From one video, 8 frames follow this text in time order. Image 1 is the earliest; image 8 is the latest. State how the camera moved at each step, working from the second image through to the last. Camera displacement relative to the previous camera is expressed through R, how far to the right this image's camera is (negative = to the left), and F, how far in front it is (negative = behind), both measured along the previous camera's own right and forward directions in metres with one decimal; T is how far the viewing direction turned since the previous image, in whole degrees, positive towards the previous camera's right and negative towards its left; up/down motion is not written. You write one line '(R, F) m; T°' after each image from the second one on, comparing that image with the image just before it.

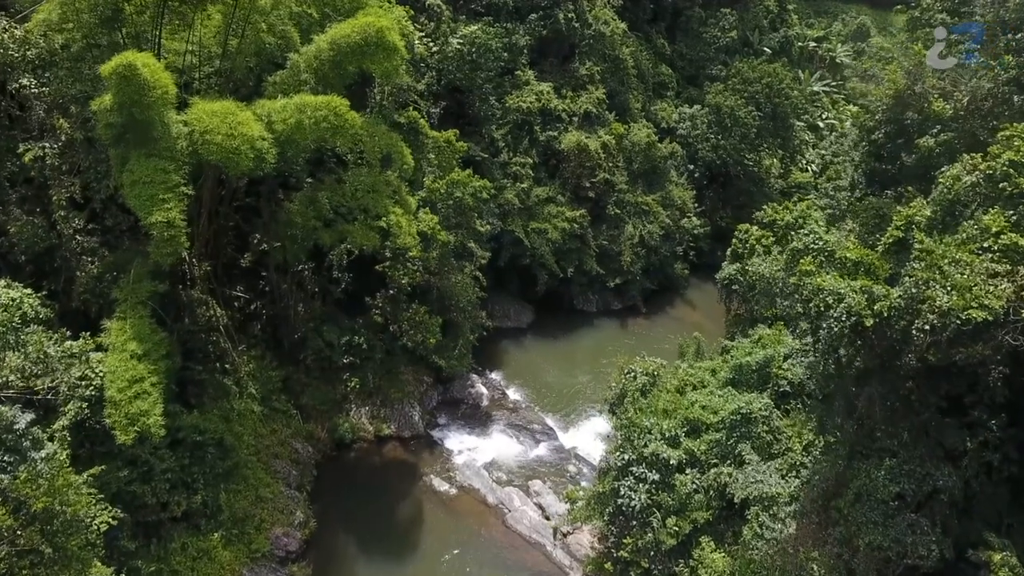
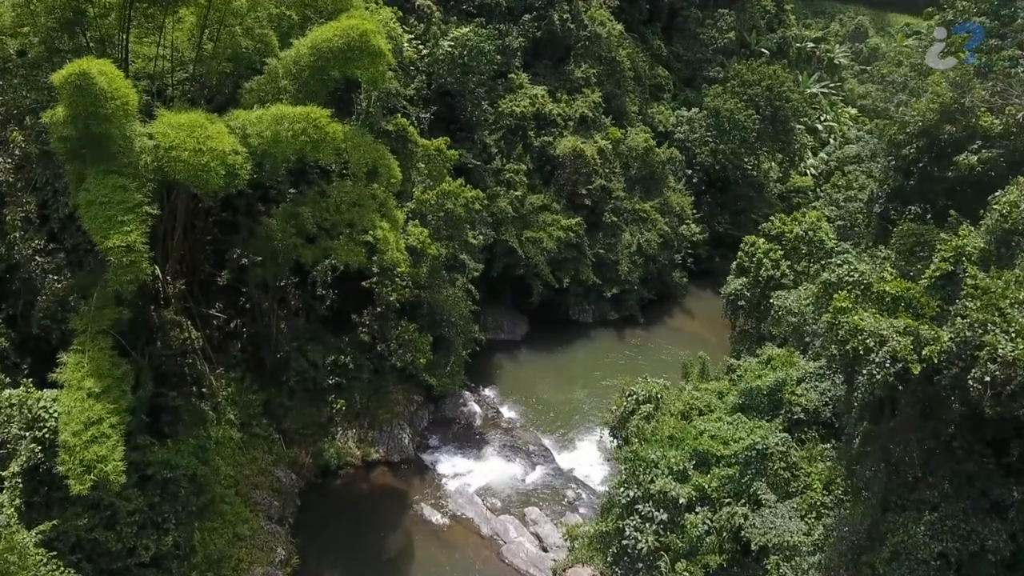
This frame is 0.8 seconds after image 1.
(0.0, +0.9) m; +1°
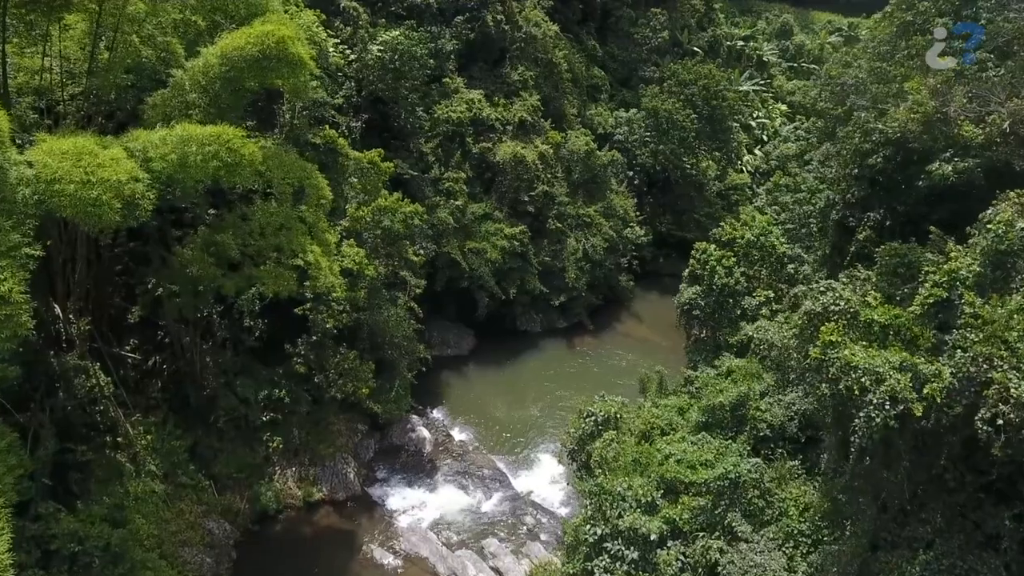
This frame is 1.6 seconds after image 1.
(-0.1, +0.9) m; +5°
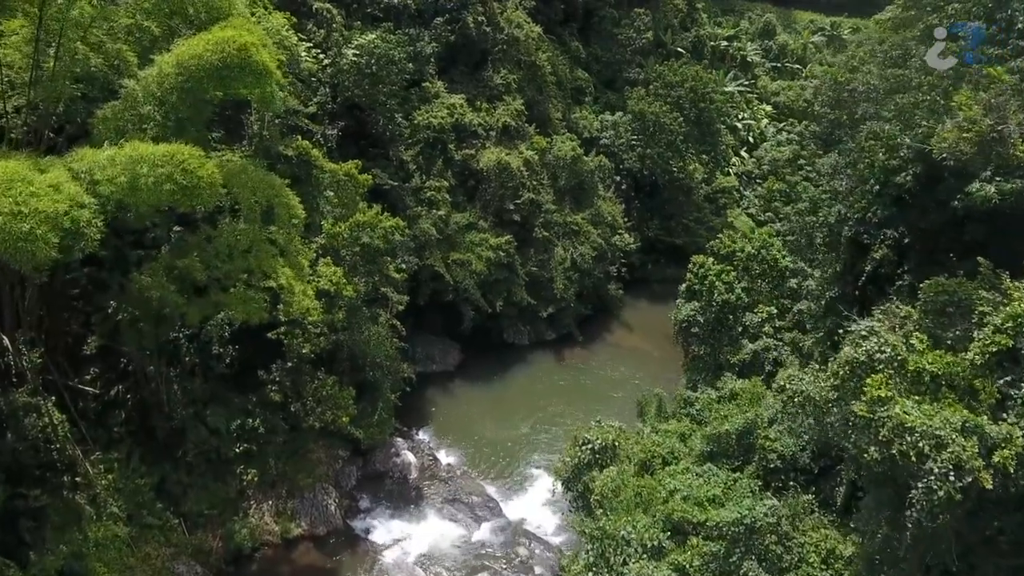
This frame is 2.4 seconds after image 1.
(-0.1, +0.9) m; +2°
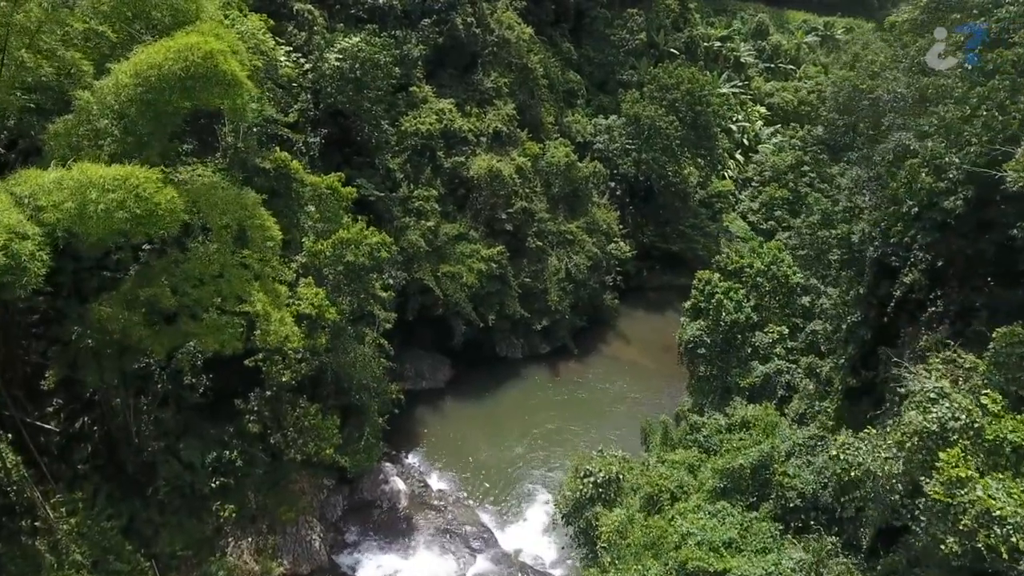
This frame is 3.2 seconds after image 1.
(-0.1, +0.9) m; +1°
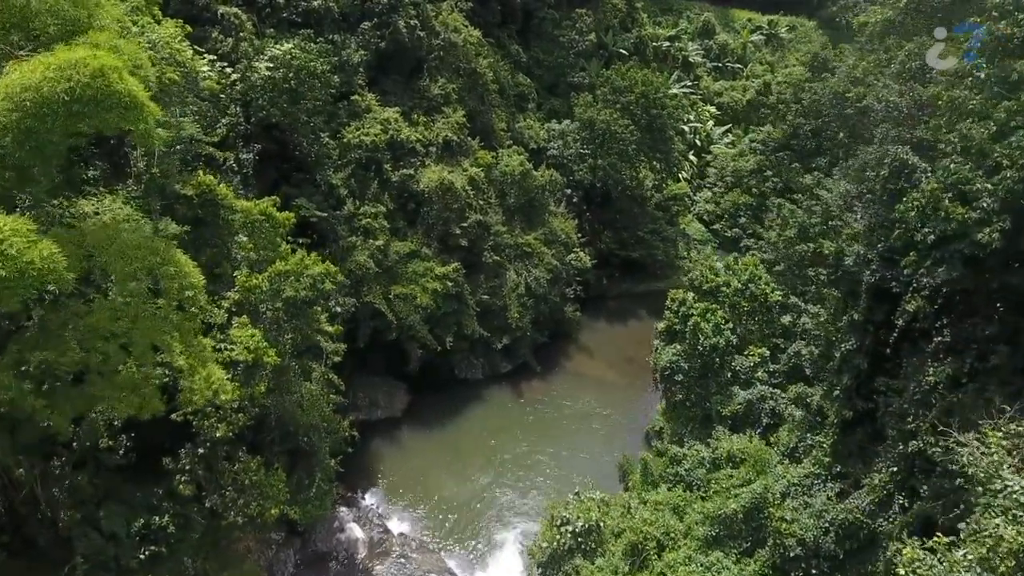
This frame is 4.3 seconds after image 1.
(-0.1, +1.2) m; +4°
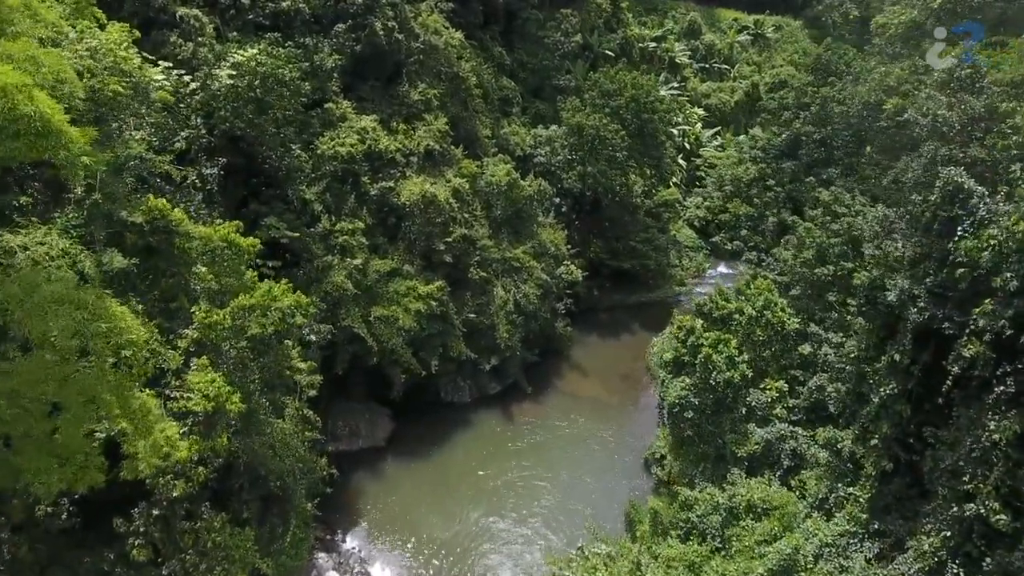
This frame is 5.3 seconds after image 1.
(-0.2, +1.2) m; +2°
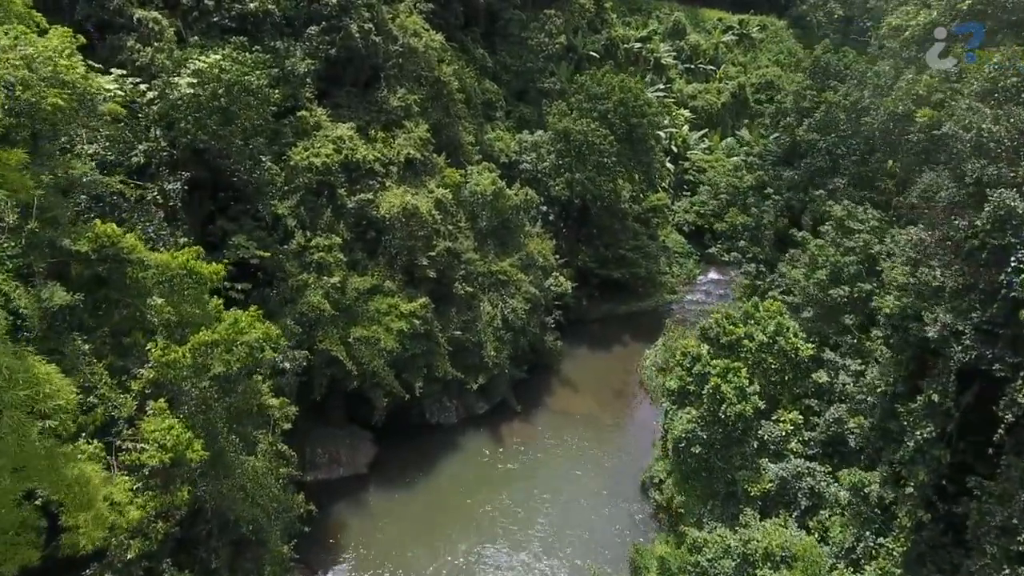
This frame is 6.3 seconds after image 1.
(-0.1, +1.0) m; +2°
